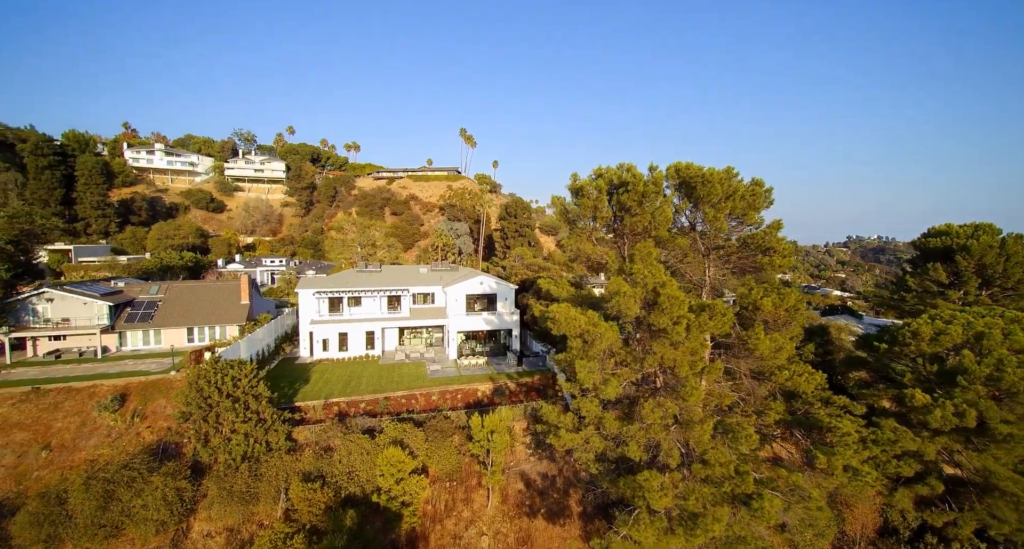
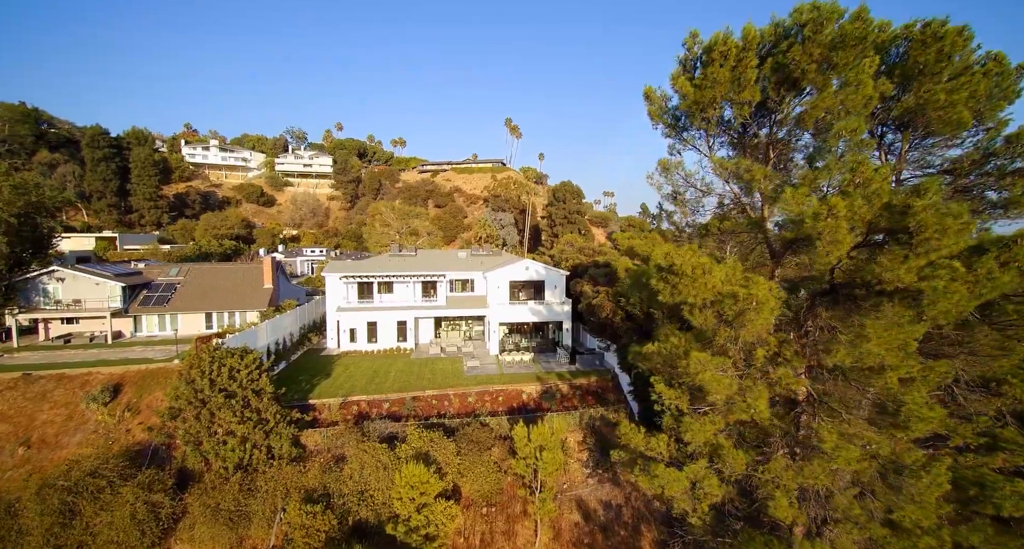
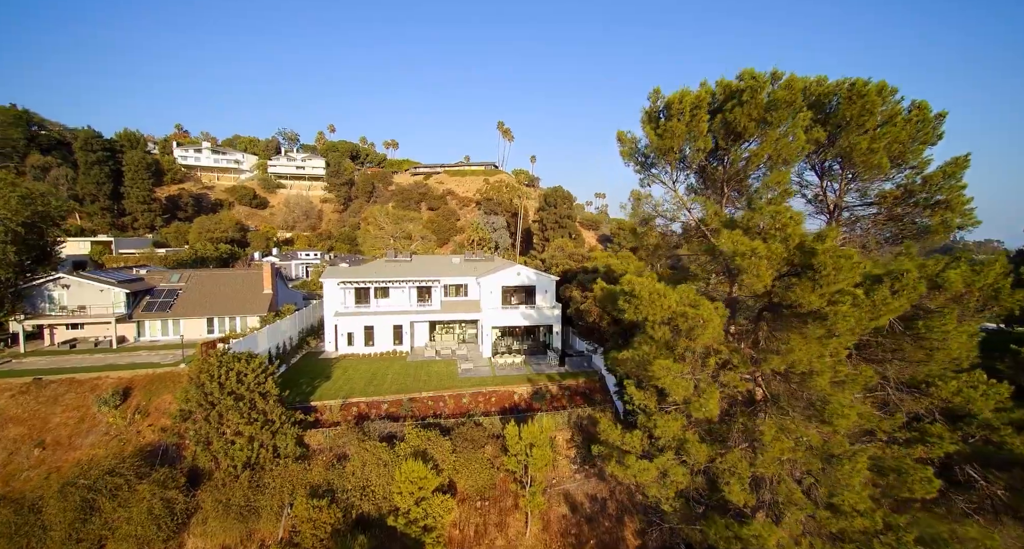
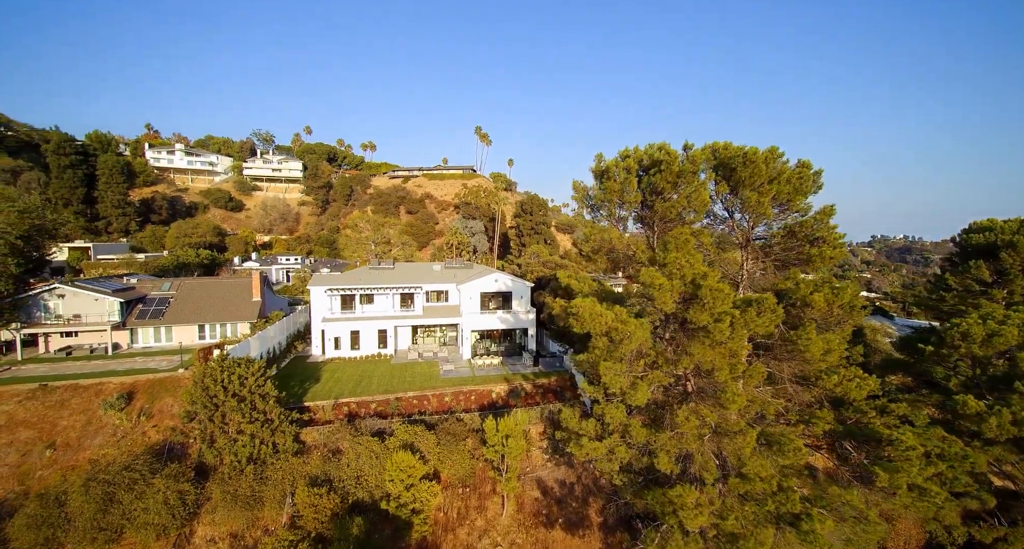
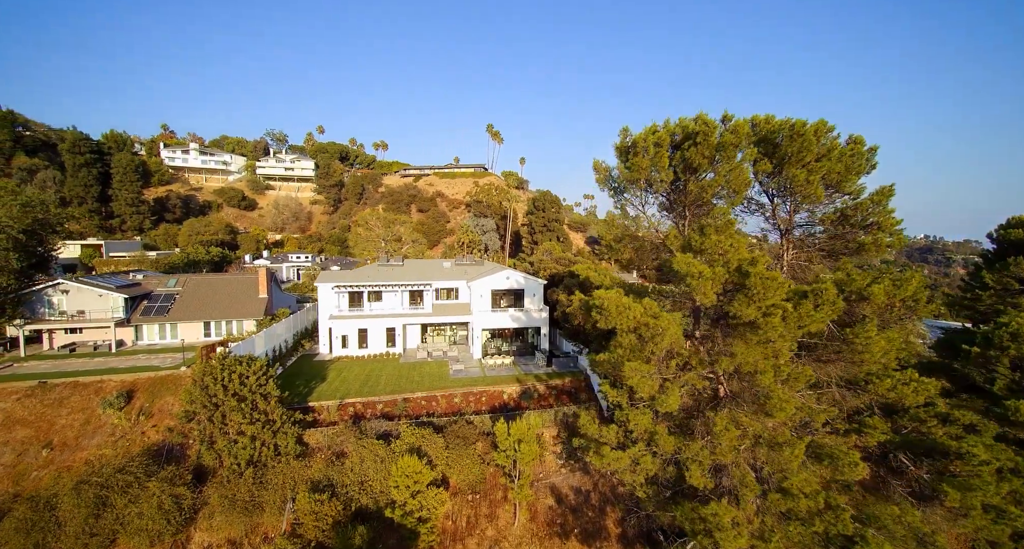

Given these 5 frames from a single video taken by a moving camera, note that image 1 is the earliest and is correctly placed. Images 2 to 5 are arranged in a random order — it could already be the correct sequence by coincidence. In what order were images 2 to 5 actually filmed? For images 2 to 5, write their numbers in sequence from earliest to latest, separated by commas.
4, 5, 3, 2
